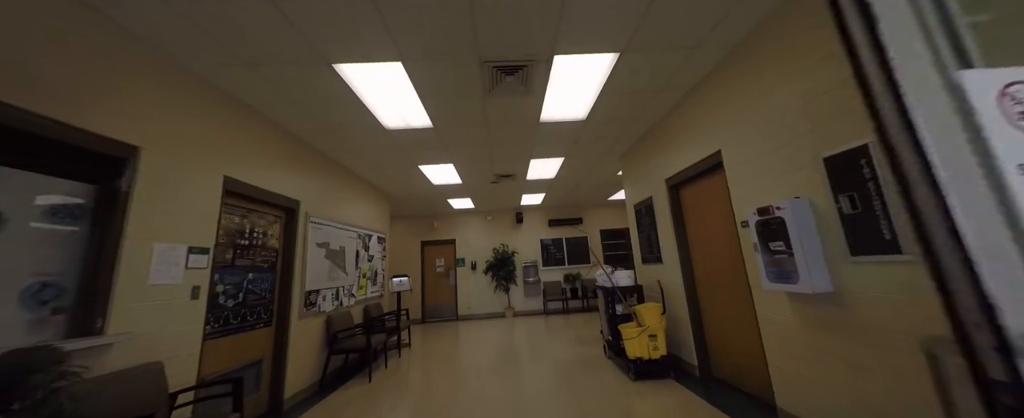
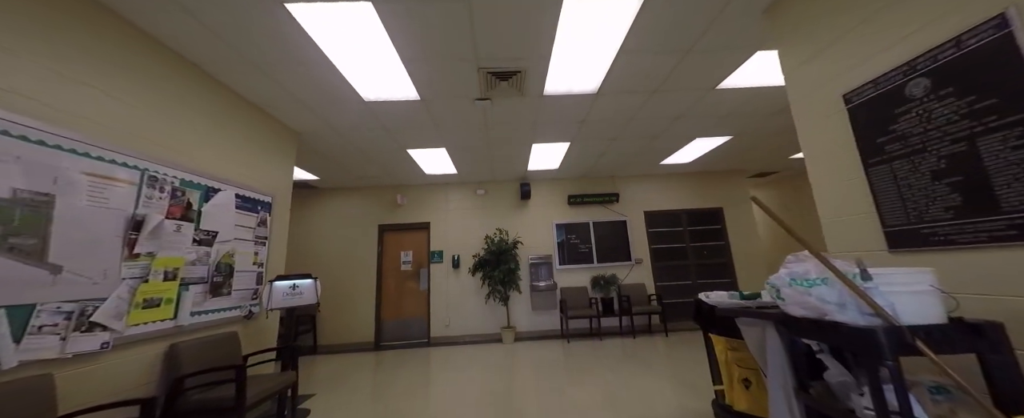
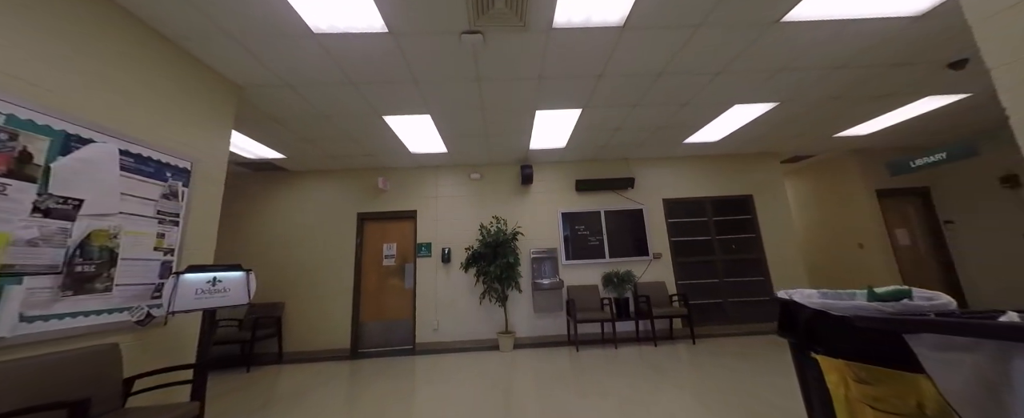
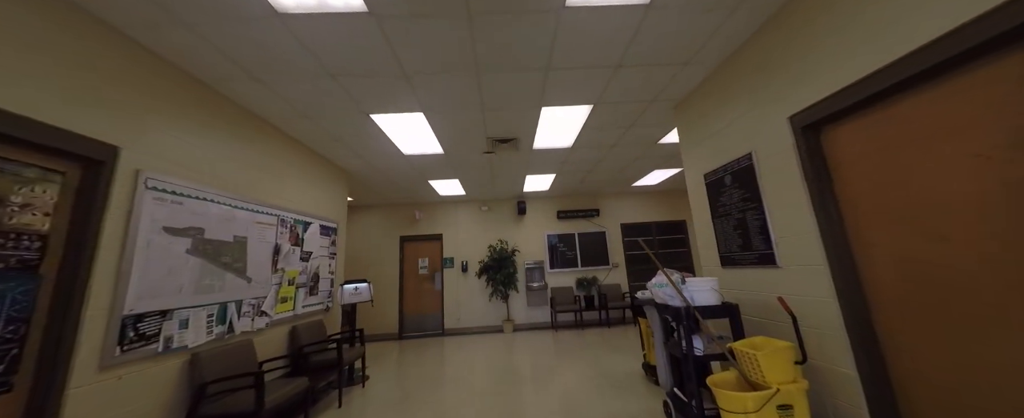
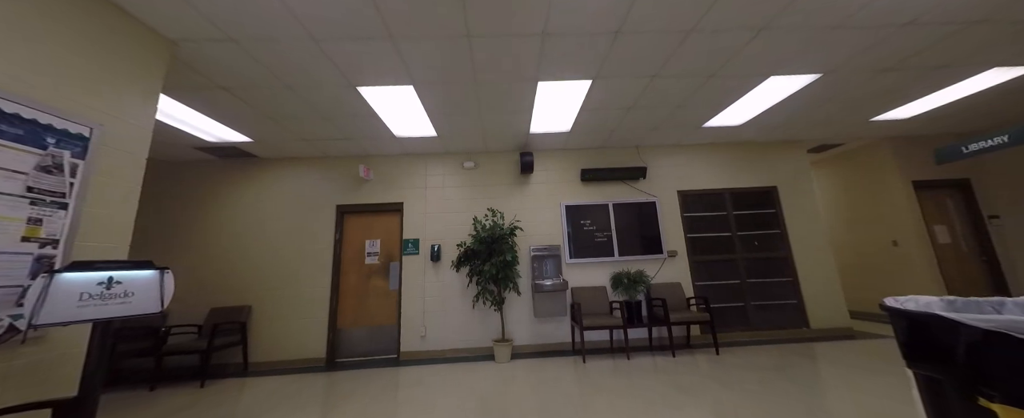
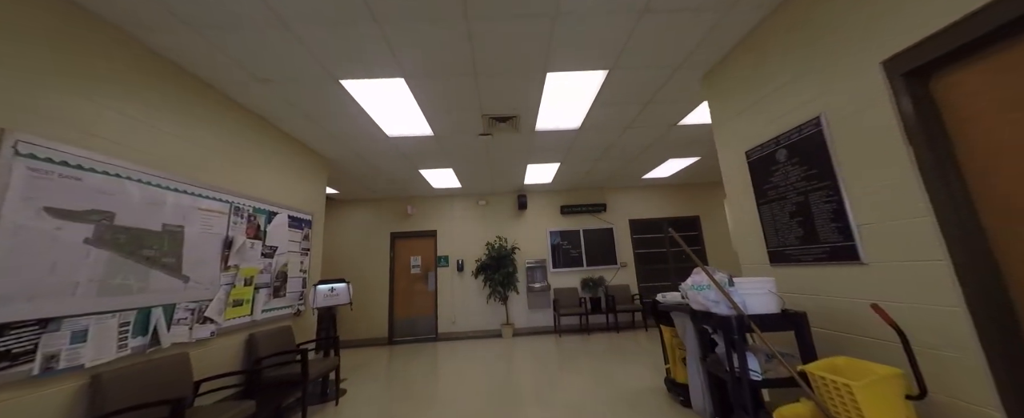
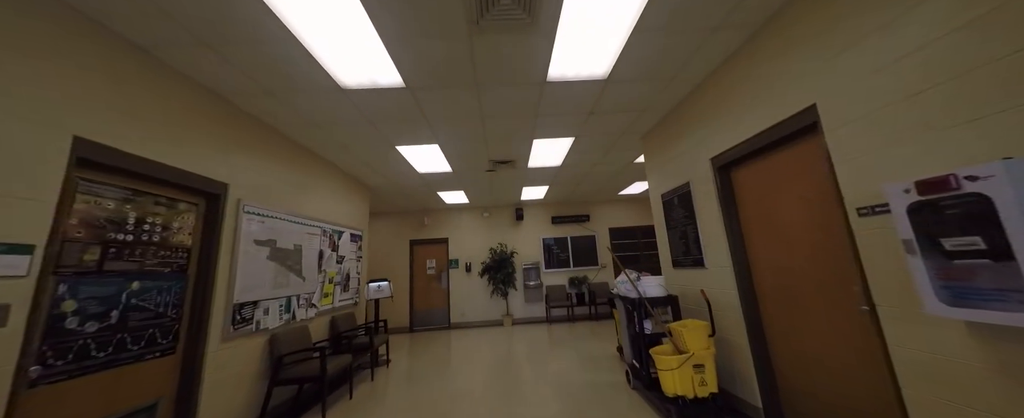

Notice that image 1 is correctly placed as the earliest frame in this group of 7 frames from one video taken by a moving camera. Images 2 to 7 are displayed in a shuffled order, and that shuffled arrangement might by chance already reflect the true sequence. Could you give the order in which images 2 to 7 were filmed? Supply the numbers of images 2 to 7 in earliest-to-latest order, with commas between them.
7, 4, 6, 2, 3, 5
